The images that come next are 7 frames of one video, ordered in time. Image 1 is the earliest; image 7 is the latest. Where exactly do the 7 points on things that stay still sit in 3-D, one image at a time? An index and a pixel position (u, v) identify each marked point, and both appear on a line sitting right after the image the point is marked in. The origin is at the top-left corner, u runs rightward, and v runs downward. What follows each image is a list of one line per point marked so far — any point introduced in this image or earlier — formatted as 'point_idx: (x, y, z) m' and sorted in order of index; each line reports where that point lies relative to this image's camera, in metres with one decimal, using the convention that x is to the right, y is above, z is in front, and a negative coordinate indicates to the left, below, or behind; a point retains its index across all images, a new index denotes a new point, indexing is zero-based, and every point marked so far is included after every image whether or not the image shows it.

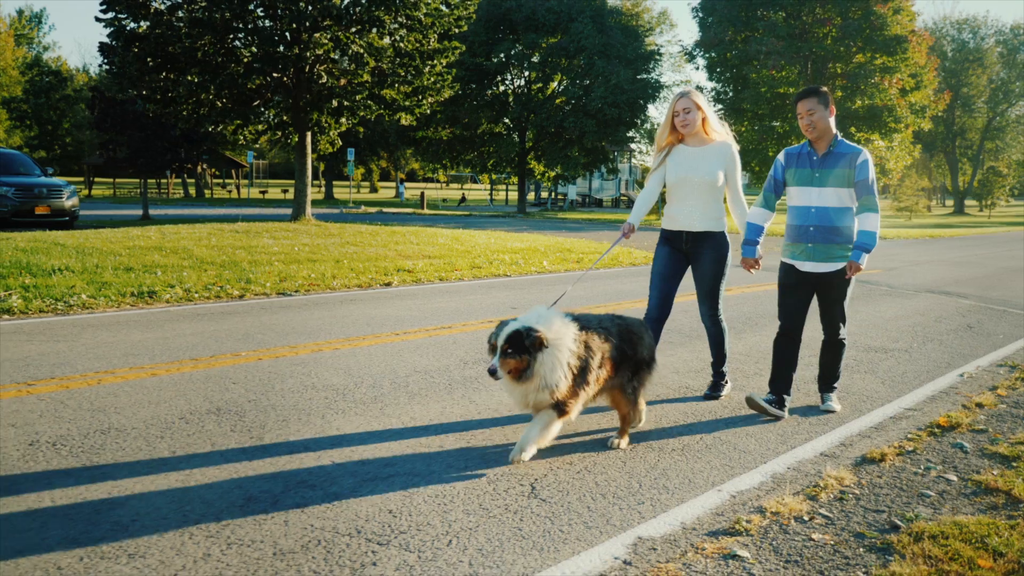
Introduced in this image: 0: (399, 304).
0: (-0.9, -0.1, +9.1) m
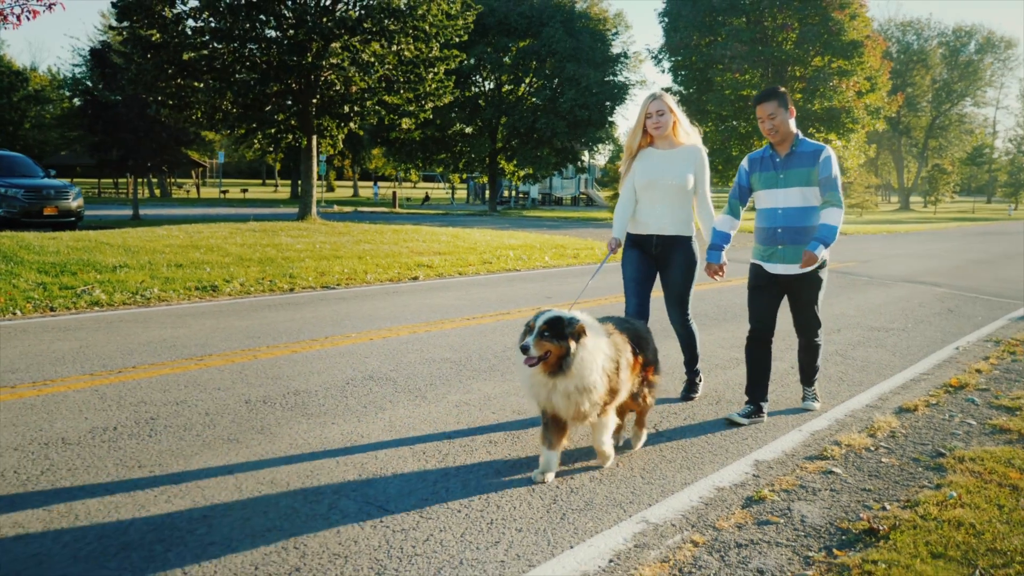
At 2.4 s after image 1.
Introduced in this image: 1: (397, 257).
0: (-0.6, -0.1, +10.0) m
1: (-1.4, +0.4, +14.0) m
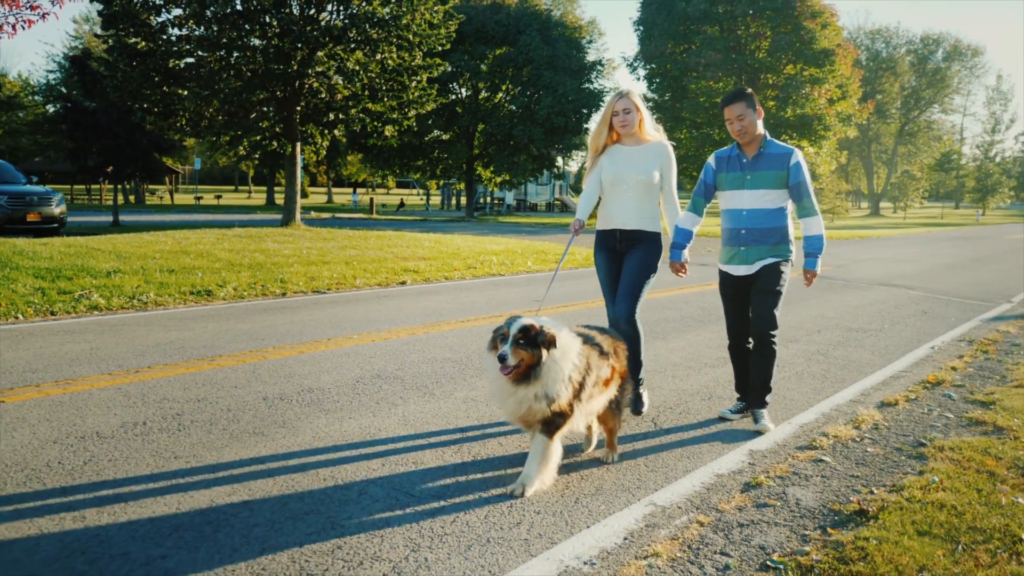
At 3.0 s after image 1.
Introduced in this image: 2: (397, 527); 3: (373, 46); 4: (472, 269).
0: (-0.7, -0.1, +10.3) m
1: (-1.6, +0.3, +14.2) m
2: (-0.3, -0.7, +3.4) m
3: (-2.1, +3.6, +17.0) m
4: (-0.5, +0.2, +14.4) m
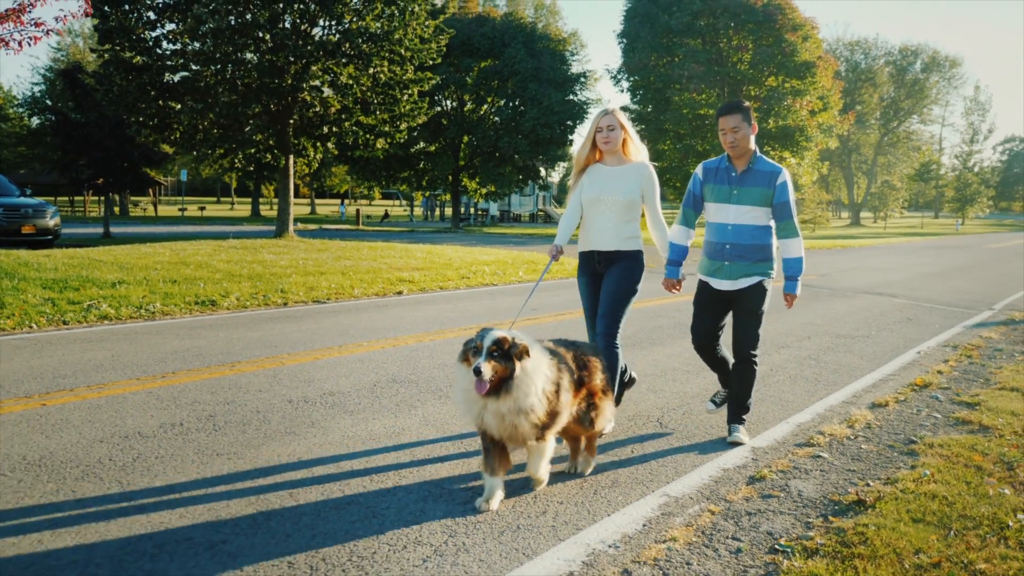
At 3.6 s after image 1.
0: (-0.7, -0.2, +10.5) m
1: (-1.7, +0.2, +14.5) m
2: (-0.3, -0.7, +3.7) m
3: (-2.2, +3.5, +17.3) m
4: (-0.6, +0.1, +14.7) m
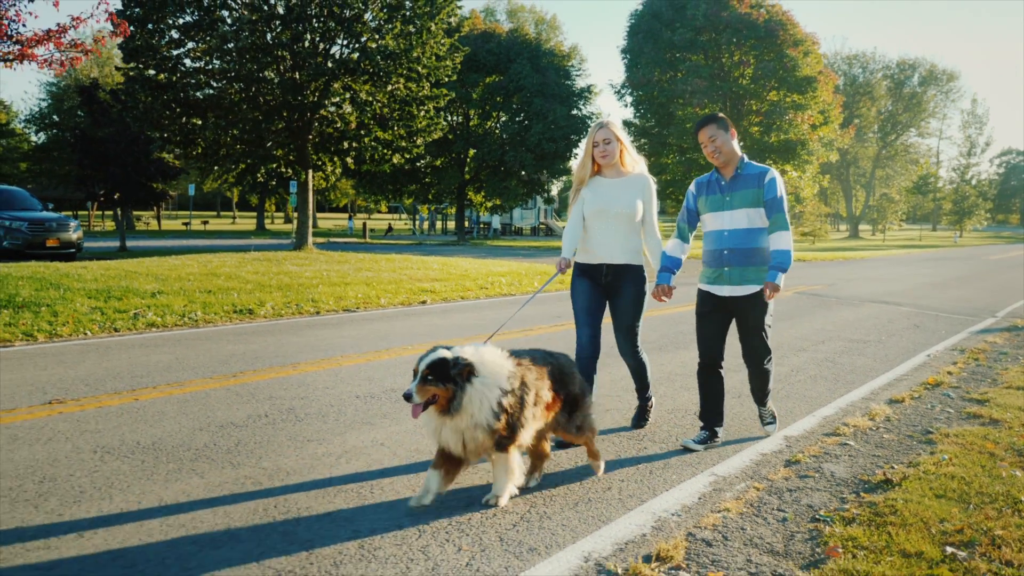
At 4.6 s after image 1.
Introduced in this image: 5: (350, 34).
0: (-0.5, -0.3, +11.0) m
1: (-1.5, +0.1, +14.9) m
2: (0.0, -0.7, +4.2) m
3: (-2.0, +3.3, +17.8) m
4: (-0.4, 0.0, +15.1) m
5: (-2.5, +3.9, +17.6) m
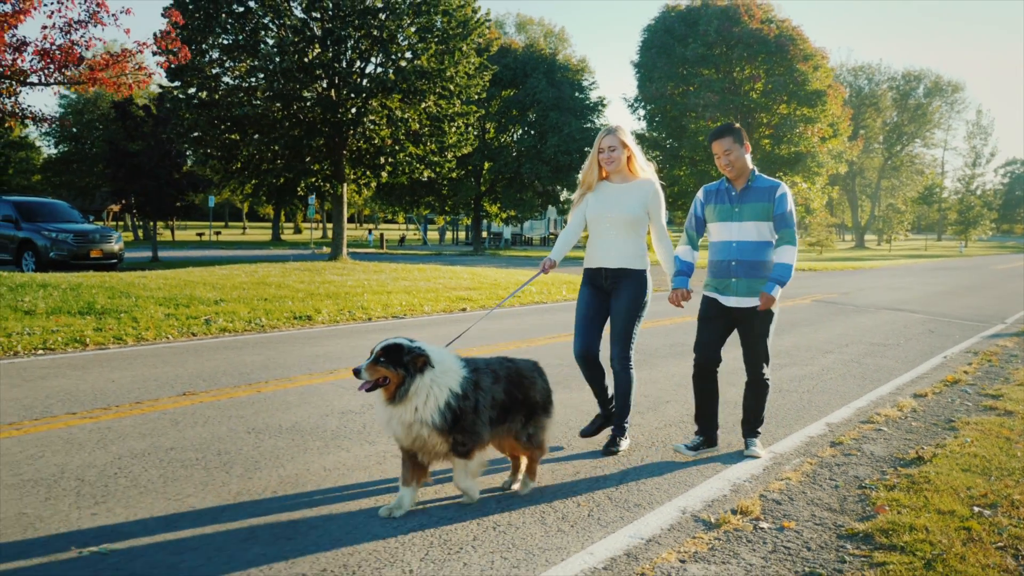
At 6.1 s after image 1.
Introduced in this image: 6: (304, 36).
0: (-0.1, -0.3, +11.8) m
1: (-1.0, -0.1, +15.7) m
2: (+0.4, -0.8, +4.9) m
3: (-1.5, +3.1, +18.6) m
4: (+0.1, -0.1, +15.9) m
5: (-2.0, +3.8, +18.4) m
6: (-3.2, +3.9, +17.5) m
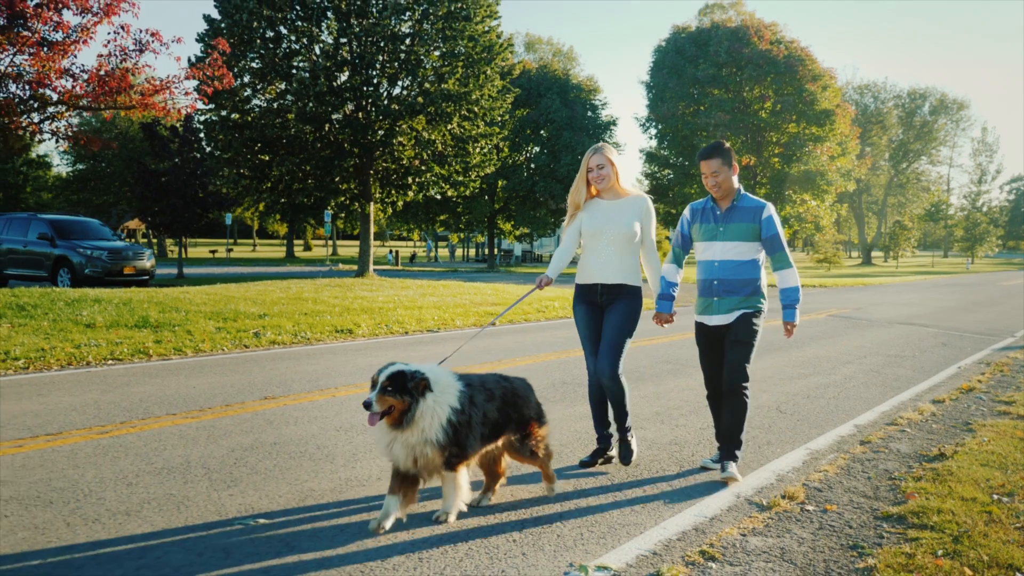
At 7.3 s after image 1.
0: (+0.3, -0.5, +12.4) m
1: (-0.7, -0.3, +16.3) m
2: (+0.7, -0.8, +5.5) m
3: (-1.2, +2.9, +19.2) m
4: (+0.4, -0.4, +16.5) m
5: (-1.7, +3.5, +19.0) m
6: (-2.8, +3.6, +18.1) m
